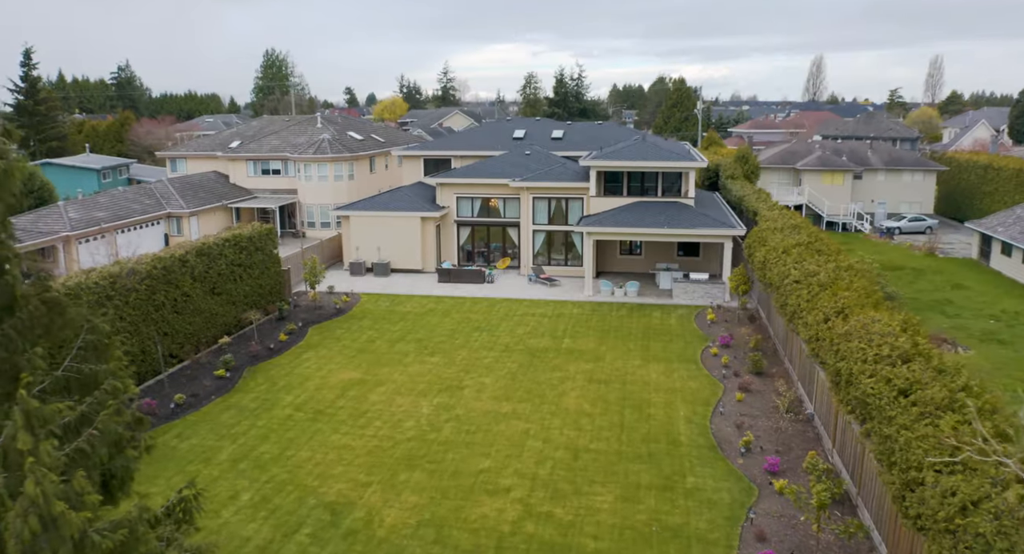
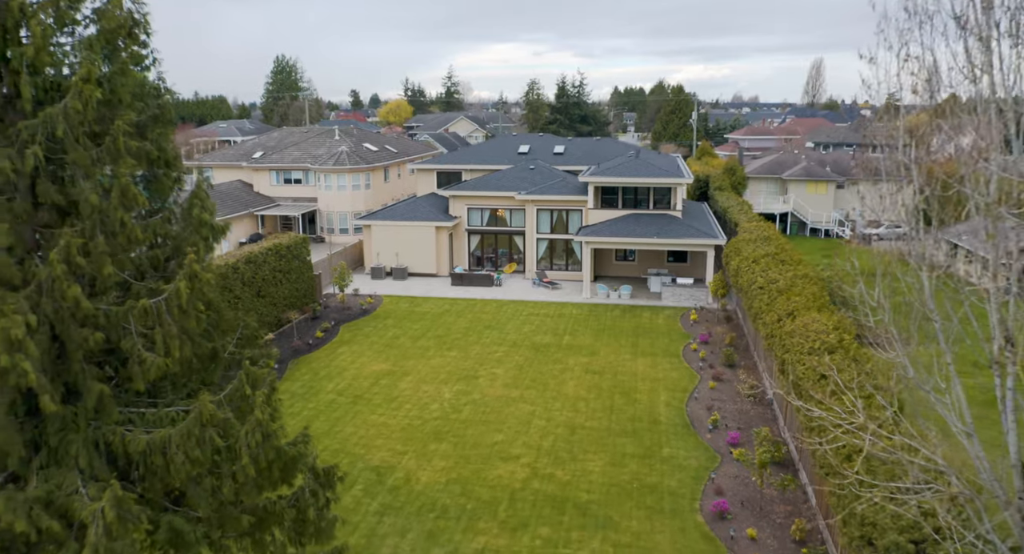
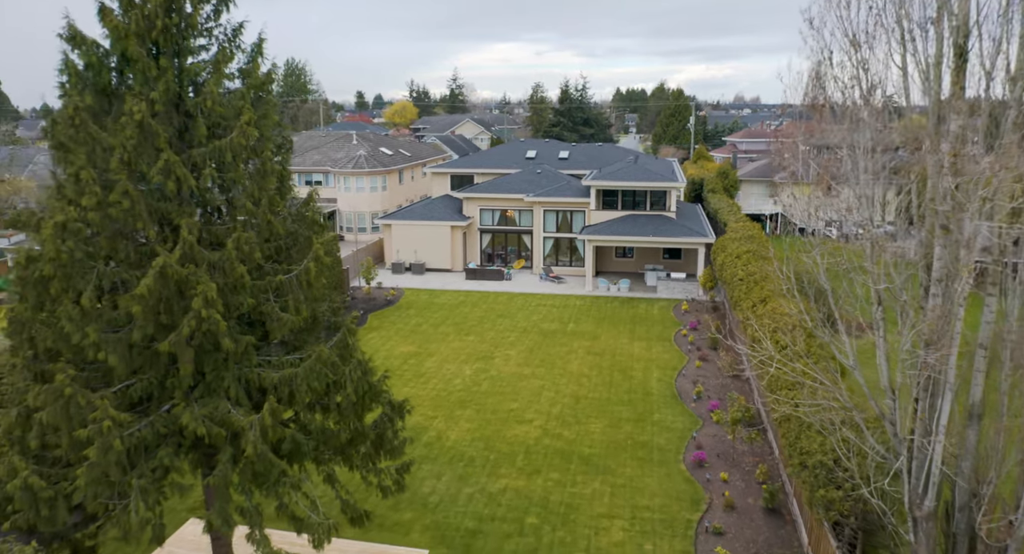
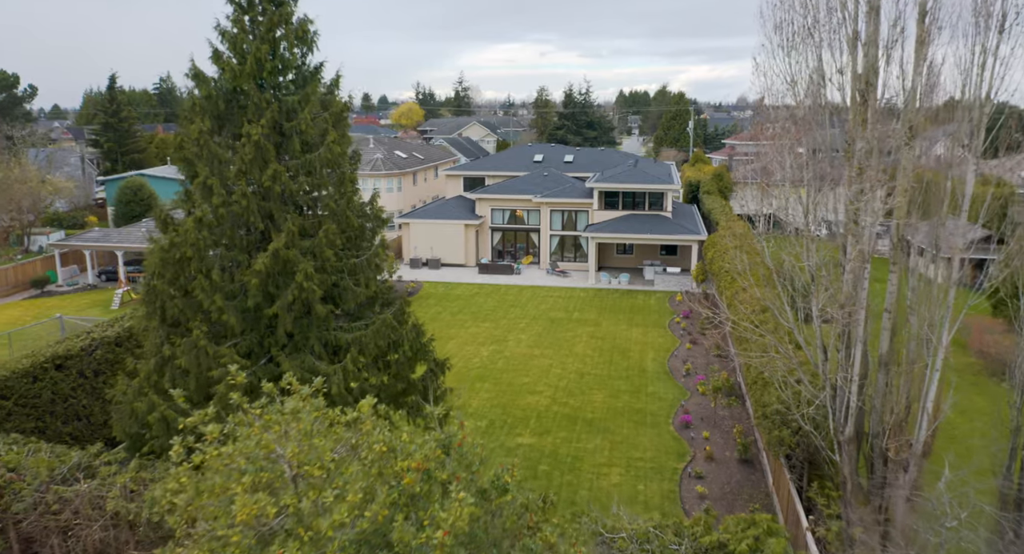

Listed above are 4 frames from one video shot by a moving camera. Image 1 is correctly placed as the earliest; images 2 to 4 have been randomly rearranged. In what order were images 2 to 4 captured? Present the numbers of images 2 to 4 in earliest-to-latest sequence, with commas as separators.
2, 3, 4
